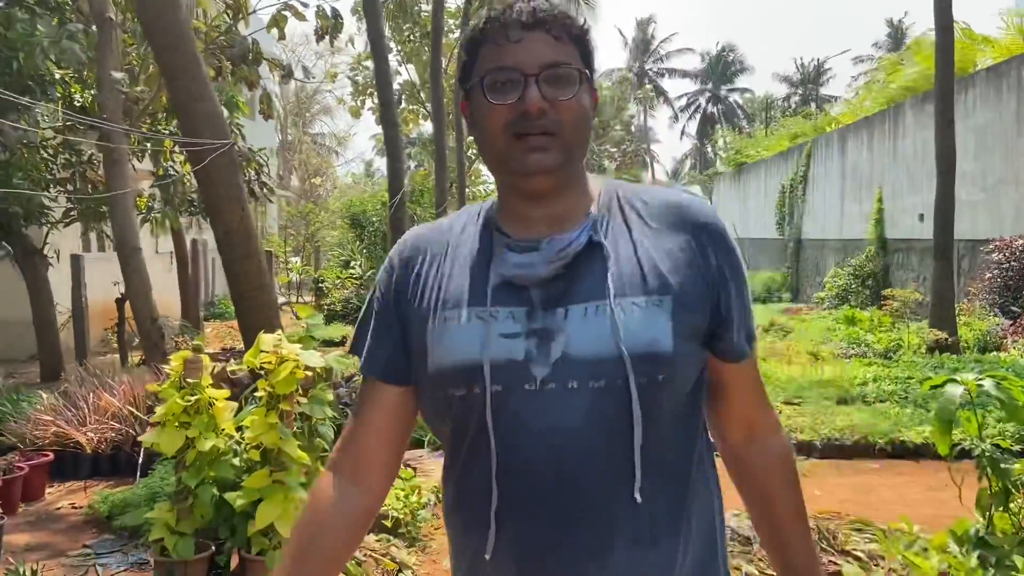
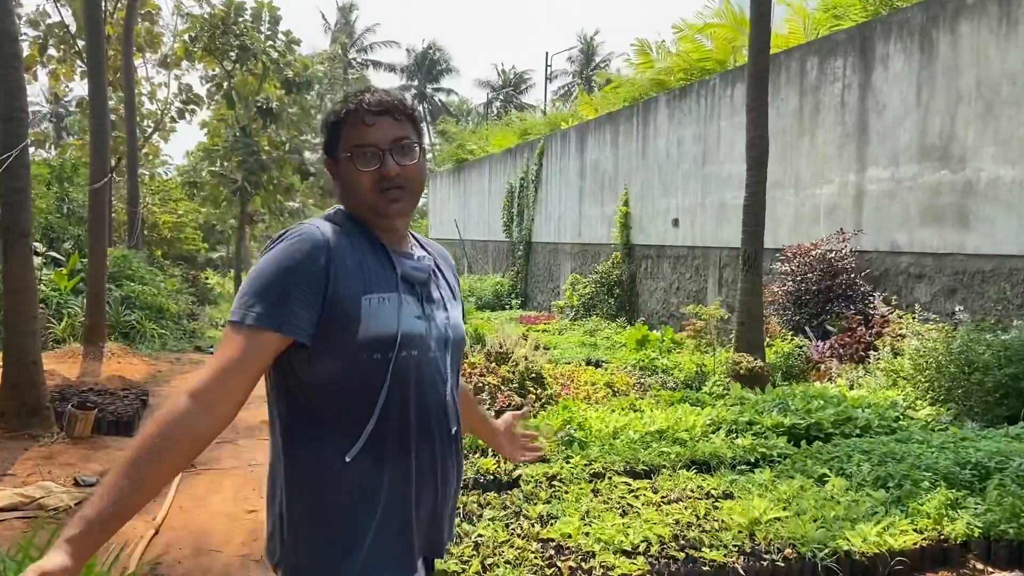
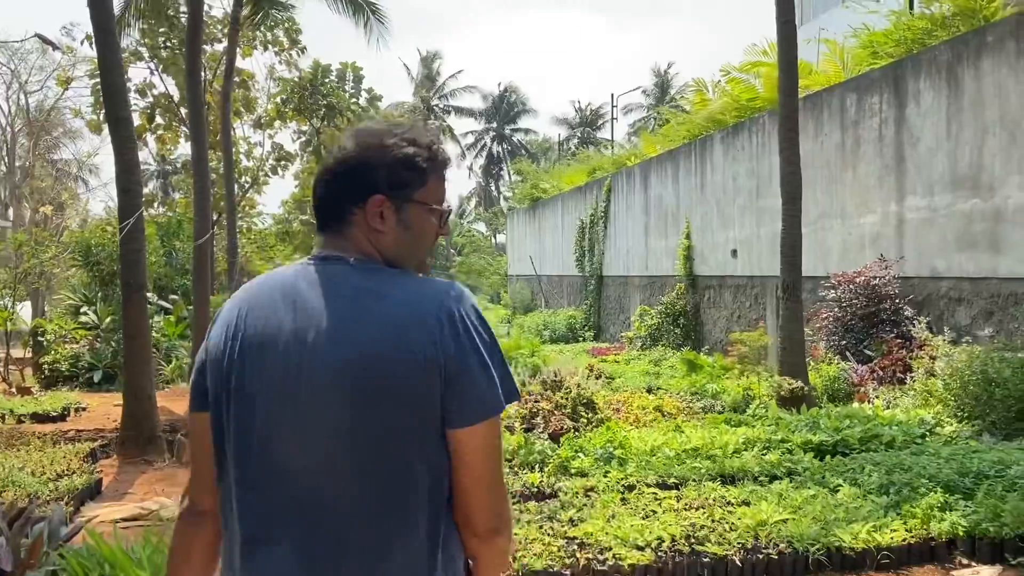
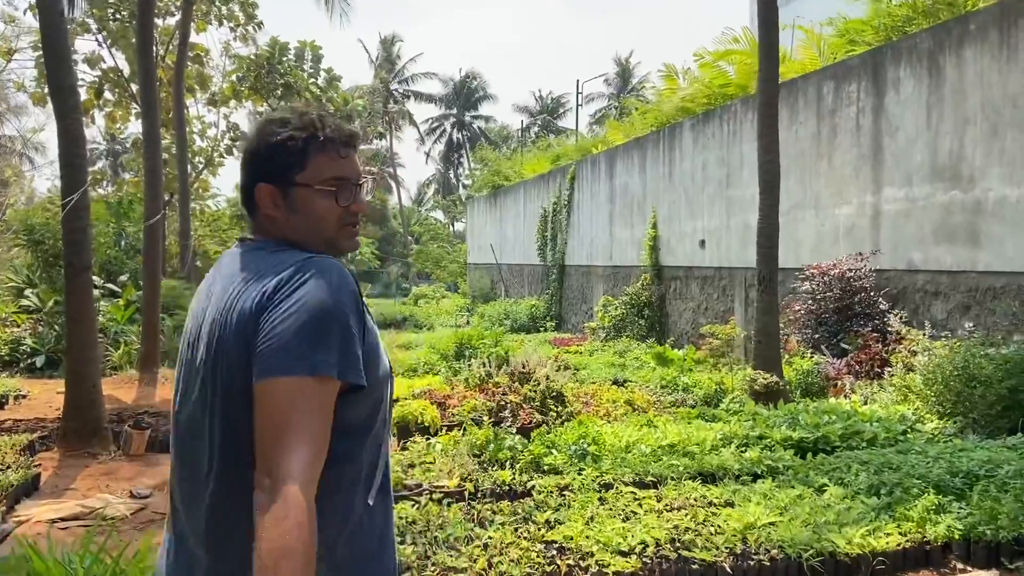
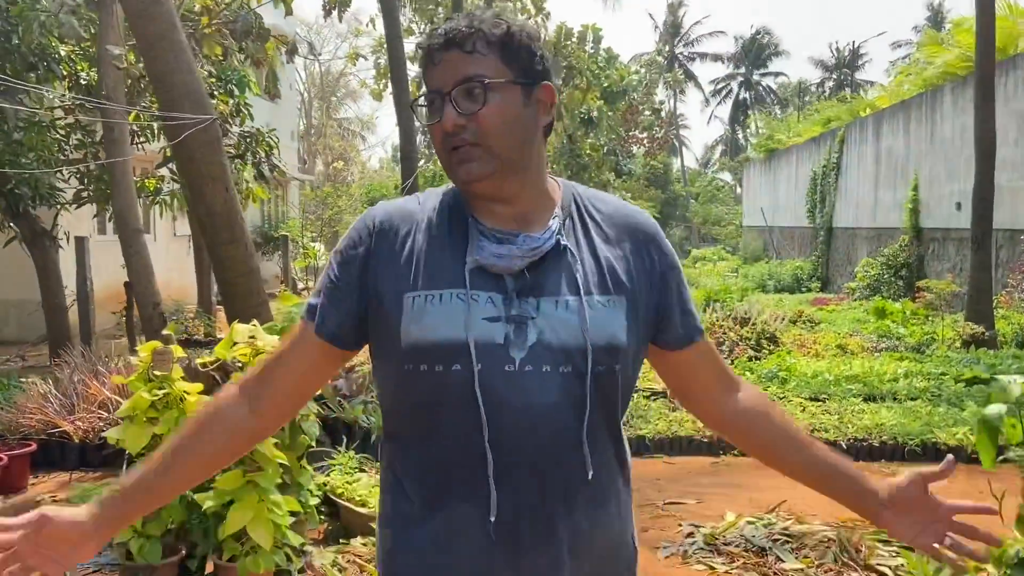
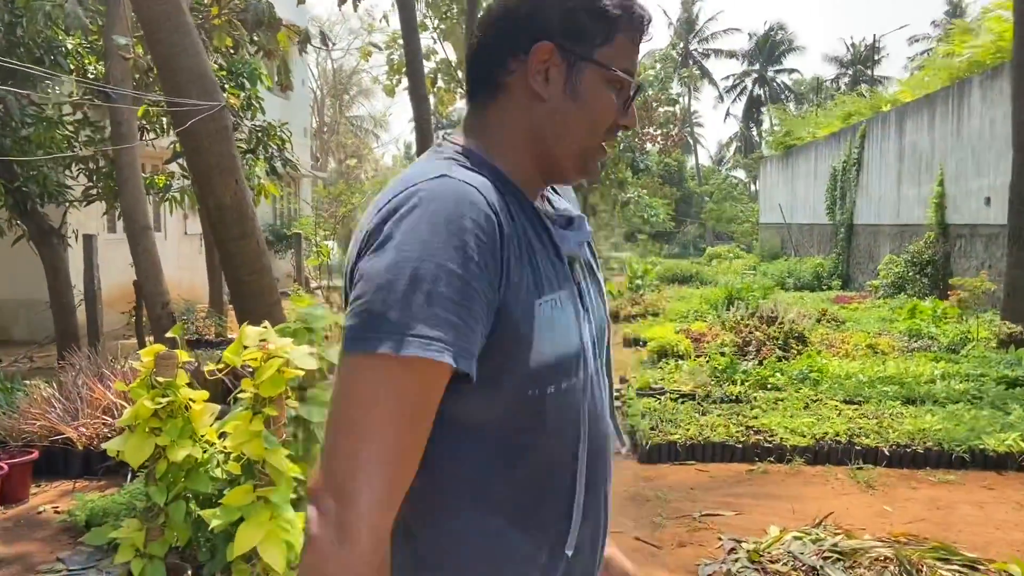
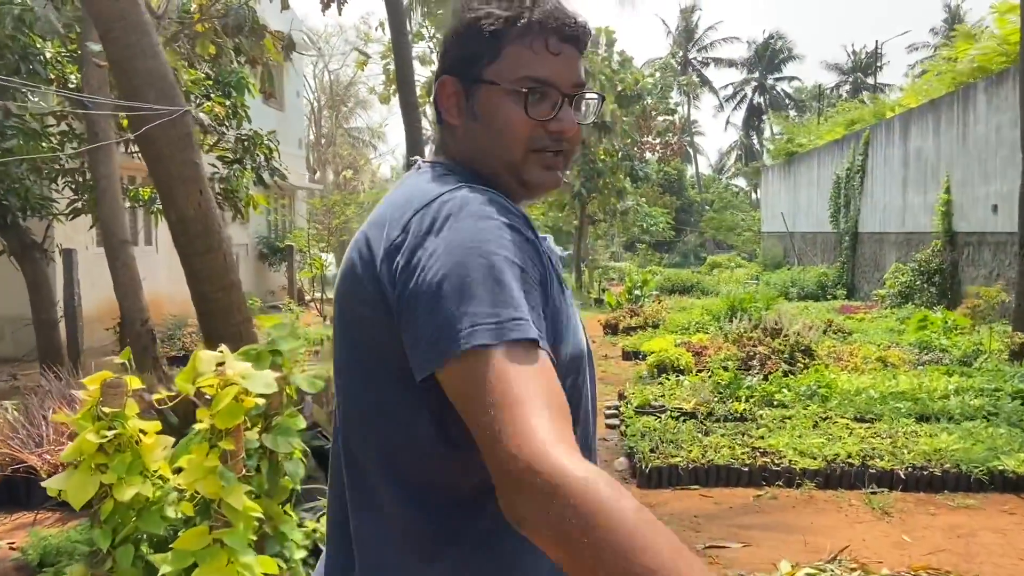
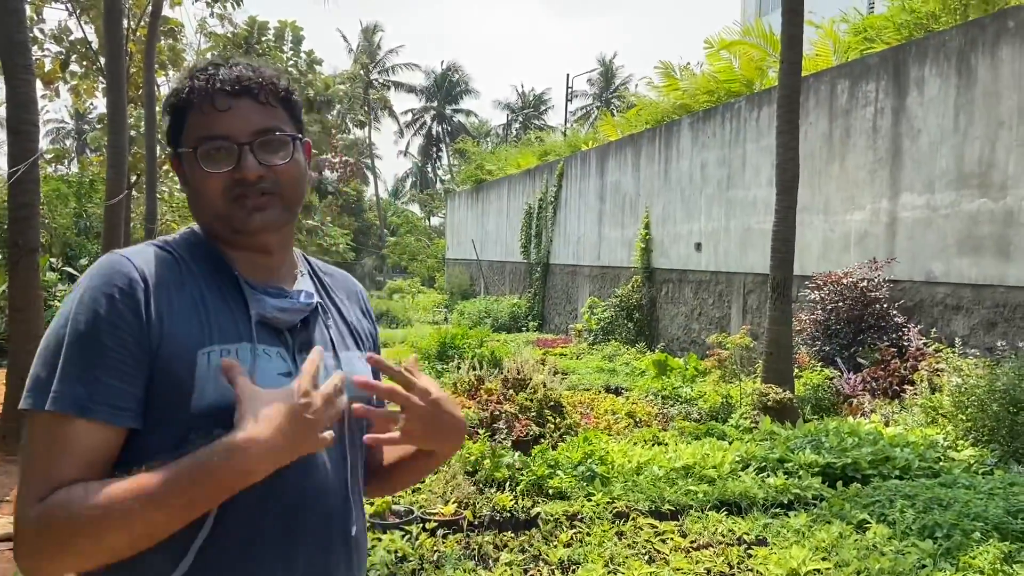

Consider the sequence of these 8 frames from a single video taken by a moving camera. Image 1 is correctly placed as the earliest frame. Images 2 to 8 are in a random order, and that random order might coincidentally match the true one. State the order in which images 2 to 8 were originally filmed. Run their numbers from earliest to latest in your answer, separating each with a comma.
5, 6, 7, 3, 4, 2, 8
